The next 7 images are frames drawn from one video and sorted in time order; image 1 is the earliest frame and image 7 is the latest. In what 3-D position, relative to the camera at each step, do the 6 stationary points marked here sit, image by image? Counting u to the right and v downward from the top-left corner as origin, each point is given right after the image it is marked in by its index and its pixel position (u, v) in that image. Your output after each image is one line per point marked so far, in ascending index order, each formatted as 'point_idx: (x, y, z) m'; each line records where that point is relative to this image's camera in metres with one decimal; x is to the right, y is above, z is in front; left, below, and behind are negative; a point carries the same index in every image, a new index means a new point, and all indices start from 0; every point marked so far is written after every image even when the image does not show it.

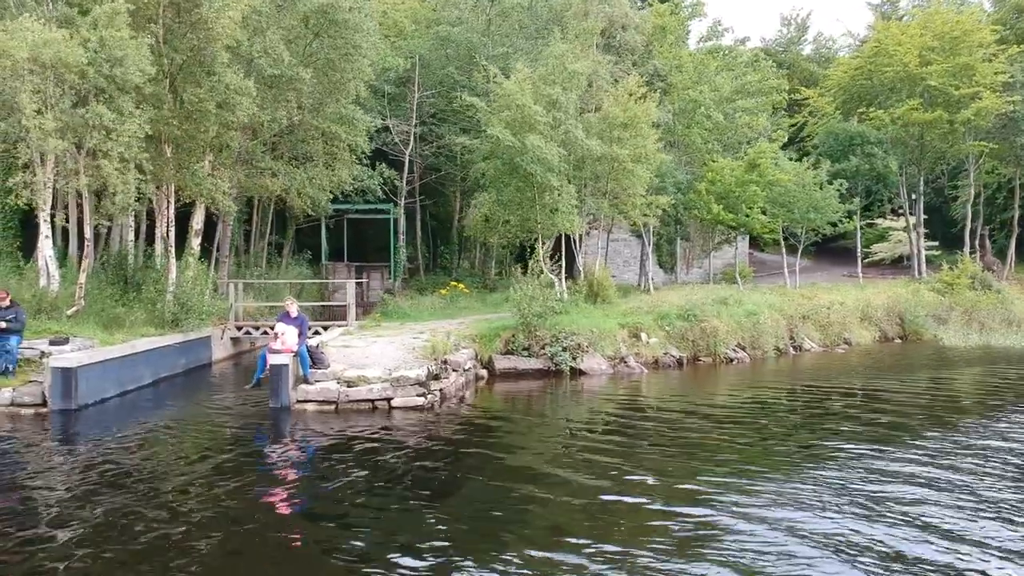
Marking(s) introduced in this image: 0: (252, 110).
0: (-4.8, +3.4, +17.8) m
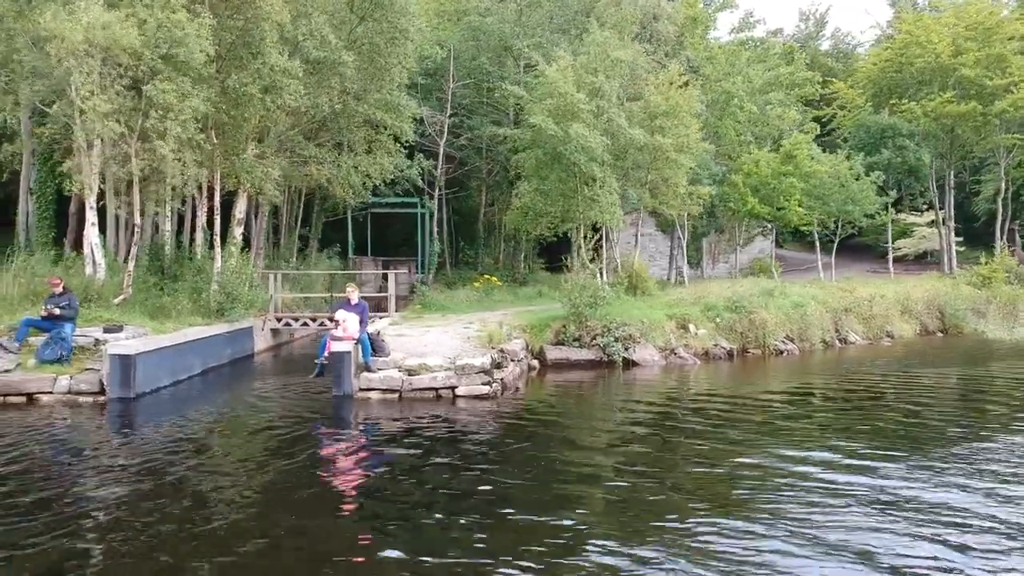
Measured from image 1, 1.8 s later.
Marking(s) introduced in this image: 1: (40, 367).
0: (-3.8, +3.6, +17.5) m
1: (-6.9, -1.1, +13.5) m
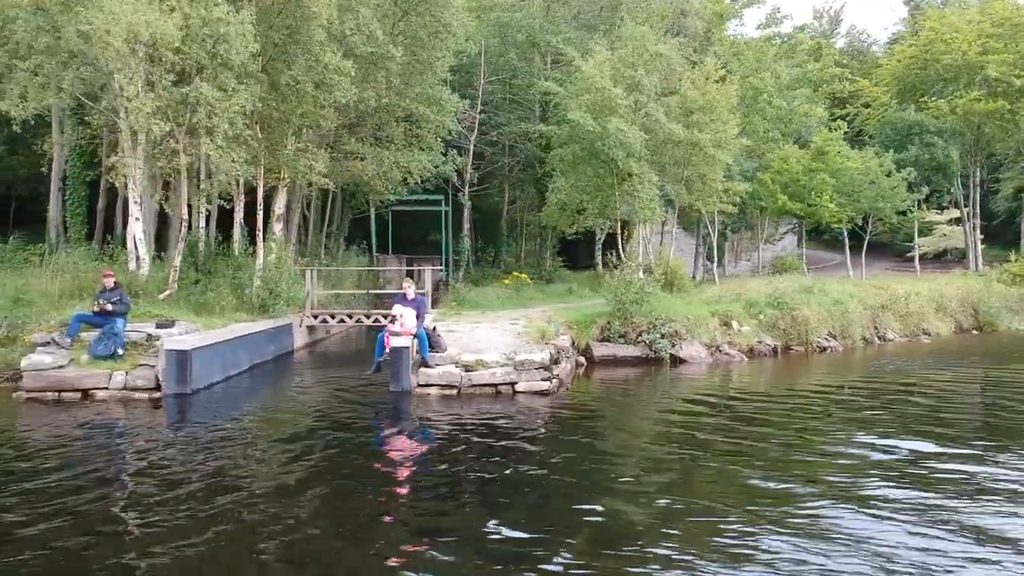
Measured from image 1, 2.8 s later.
0: (-2.9, +3.7, +17.3) m
1: (-6.0, -1.1, +13.3) m
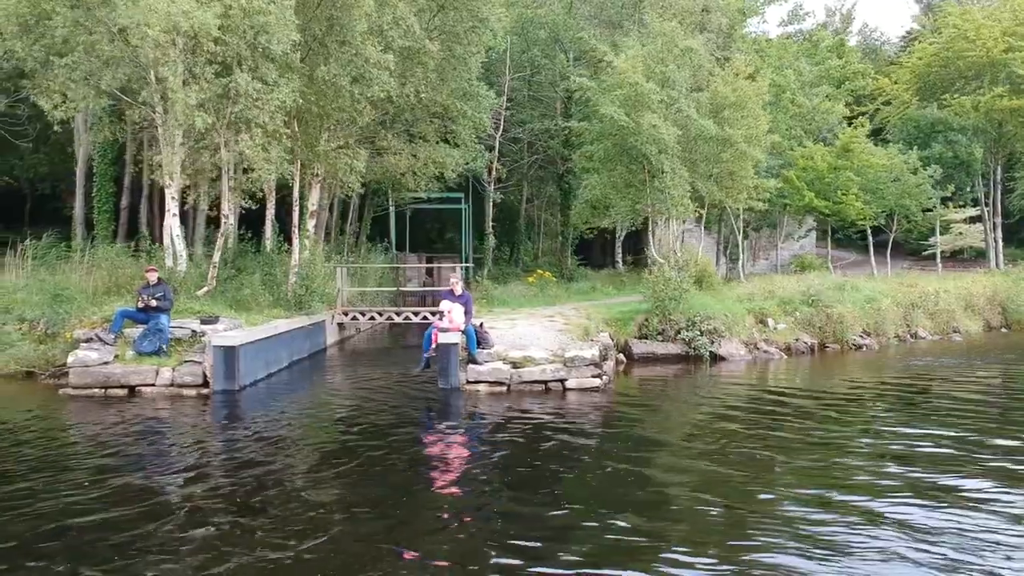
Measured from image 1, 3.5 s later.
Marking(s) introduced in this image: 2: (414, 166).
0: (-2.2, +3.8, +17.1) m
1: (-5.3, -1.0, +13.2) m
2: (-2.1, +2.6, +19.5) m
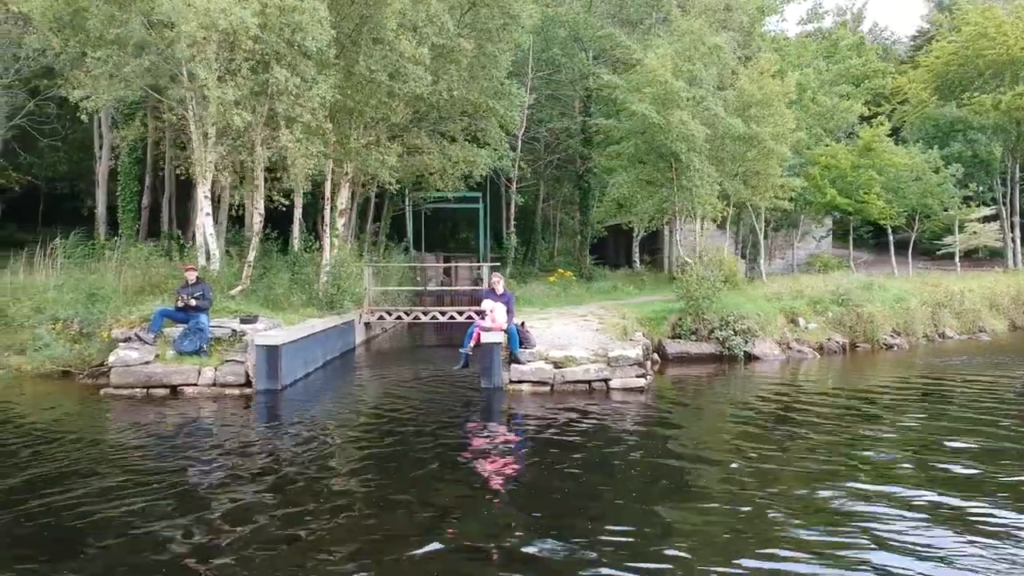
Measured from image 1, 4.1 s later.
0: (-1.6, +3.8, +17.0) m
1: (-4.7, -1.0, +13.1) m
2: (-1.4, +2.6, +19.4) m
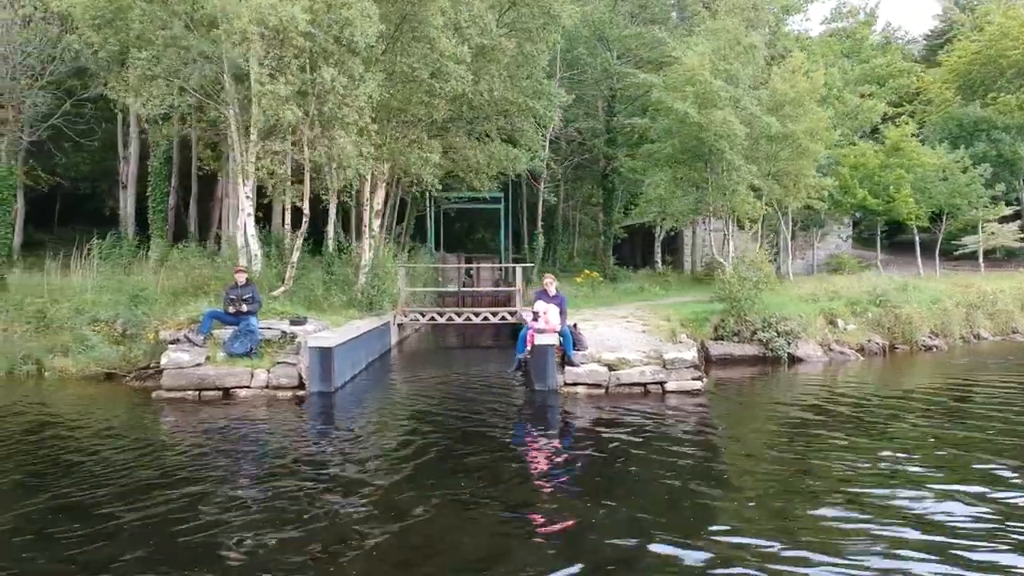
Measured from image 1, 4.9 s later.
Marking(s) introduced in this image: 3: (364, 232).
0: (-0.8, +3.8, +16.9) m
1: (-3.9, -1.0, +13.0) m
2: (-0.6, +2.5, +19.2) m
3: (-3.0, +1.1, +18.7) m
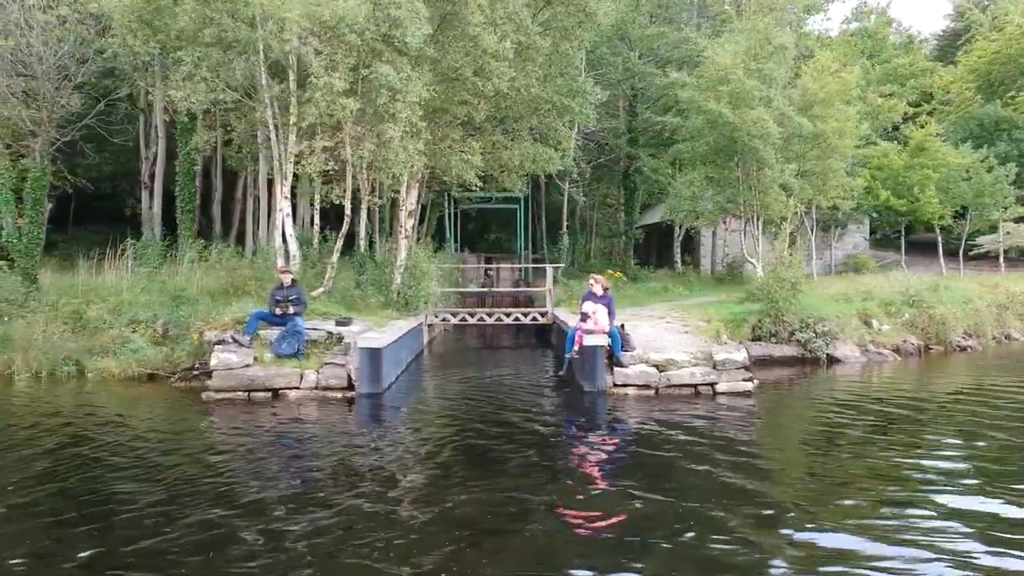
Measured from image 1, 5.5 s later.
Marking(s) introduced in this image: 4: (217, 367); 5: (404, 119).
0: (-0.2, +3.7, +16.9) m
1: (-3.3, -1.0, +13.0) m
2: (+0.1, +2.5, +19.2) m
3: (-2.3, +1.1, +18.6) m
4: (-4.0, -1.1, +12.6) m
5: (-2.1, +2.7, +15.4) m
